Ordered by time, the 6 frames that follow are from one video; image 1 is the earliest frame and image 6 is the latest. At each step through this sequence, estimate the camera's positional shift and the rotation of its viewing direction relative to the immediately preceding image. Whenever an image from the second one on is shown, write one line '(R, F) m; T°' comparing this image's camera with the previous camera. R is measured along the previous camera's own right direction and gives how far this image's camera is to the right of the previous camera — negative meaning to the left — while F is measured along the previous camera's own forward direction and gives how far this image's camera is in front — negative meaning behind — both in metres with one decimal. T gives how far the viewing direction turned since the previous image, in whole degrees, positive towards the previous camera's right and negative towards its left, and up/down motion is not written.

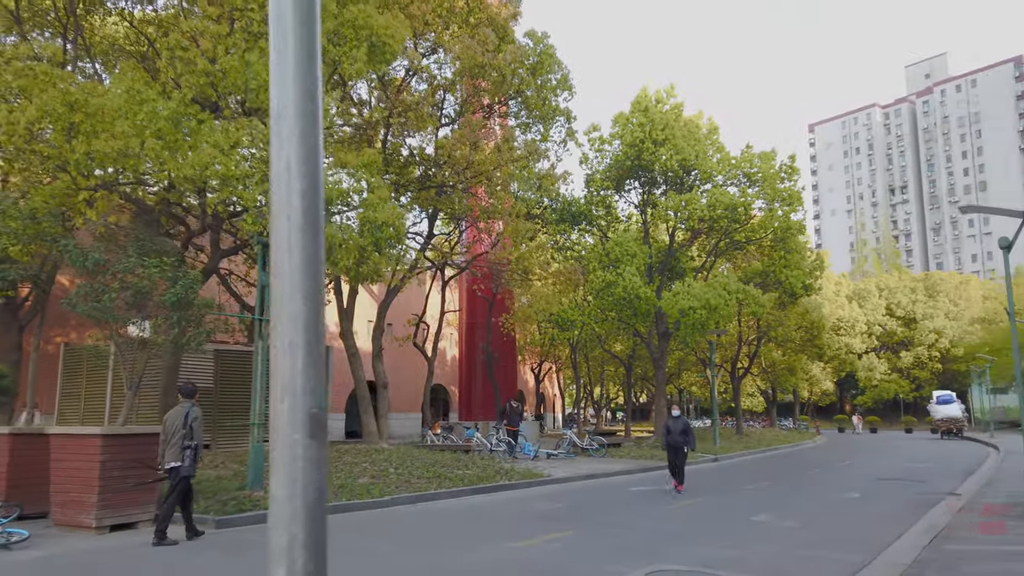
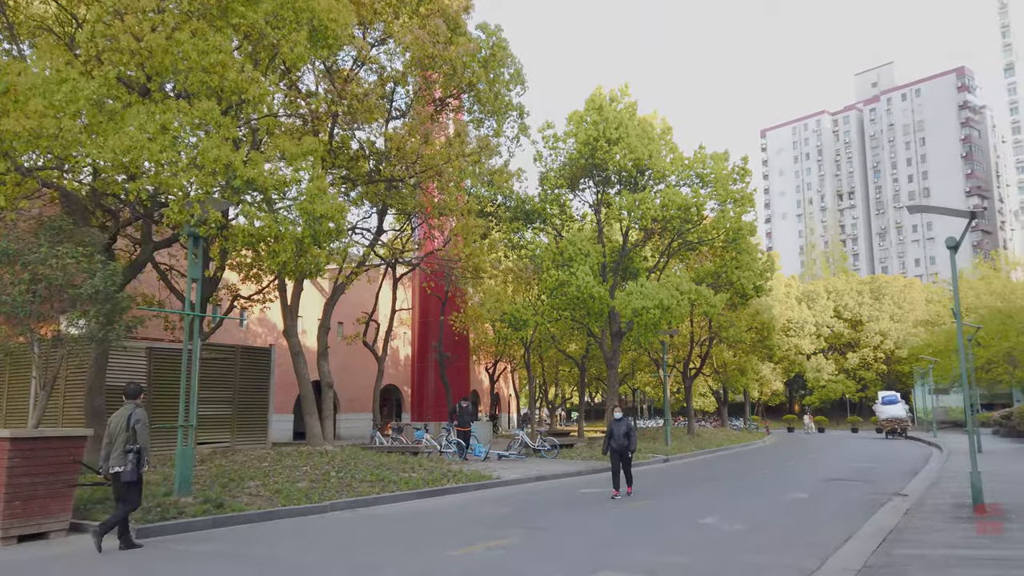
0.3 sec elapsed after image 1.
(+0.1, +0.4) m; +3°
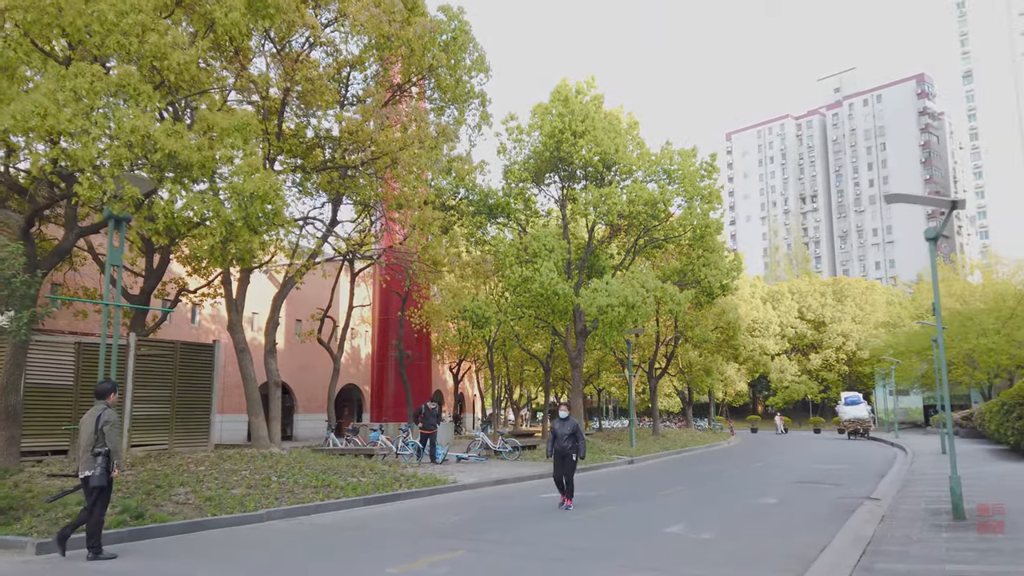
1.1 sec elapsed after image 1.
(+0.2, +0.8) m; +2°
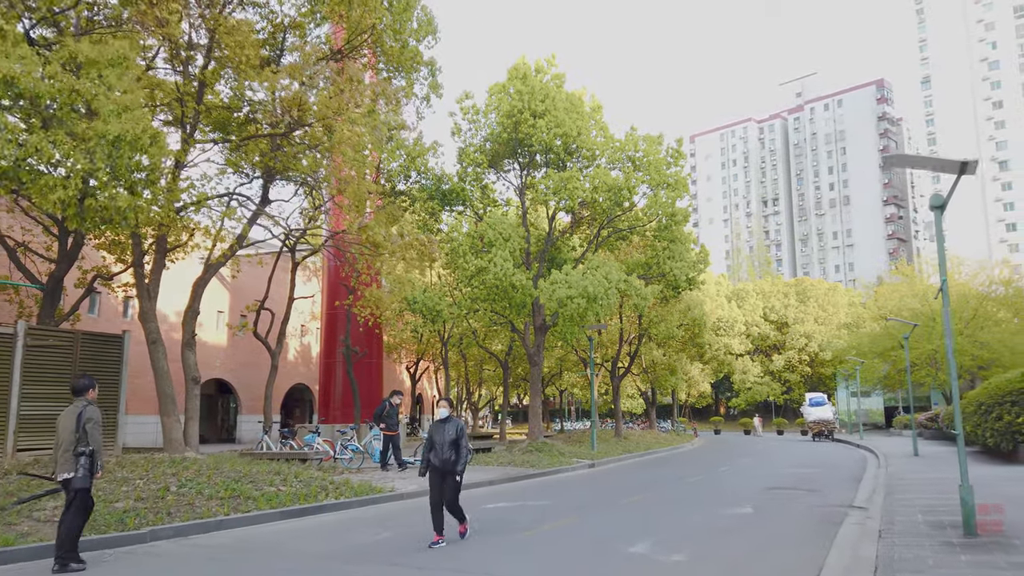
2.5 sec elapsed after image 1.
(+0.3, +1.6) m; +3°
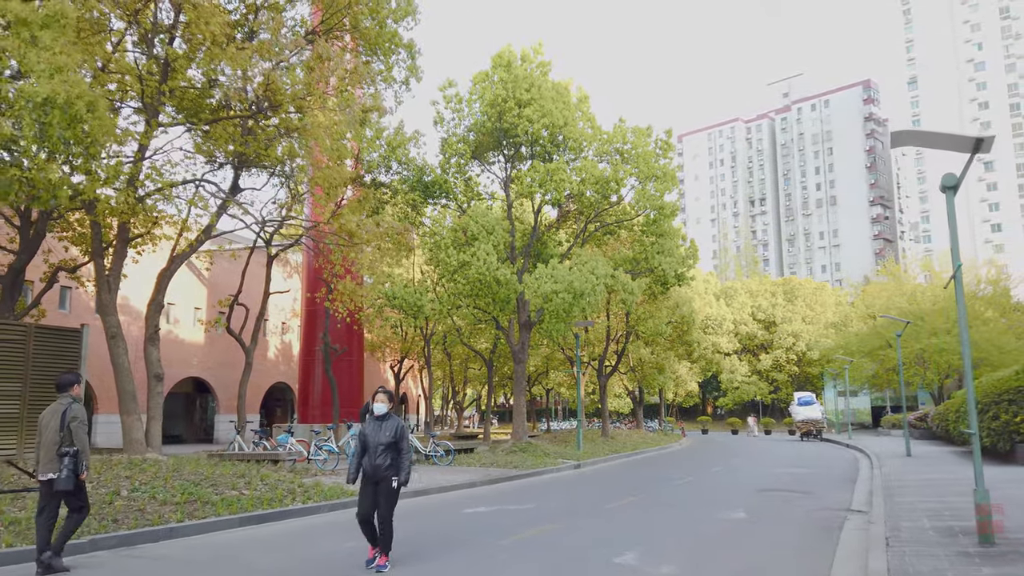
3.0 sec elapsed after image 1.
(+0.1, +0.7) m; +1°
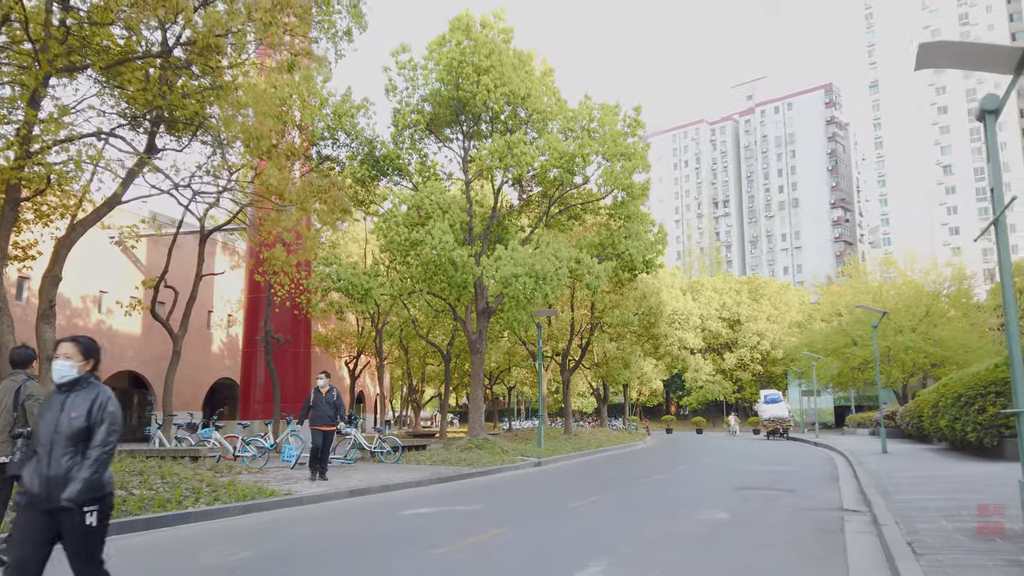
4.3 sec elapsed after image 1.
(+0.2, +1.6) m; +3°
